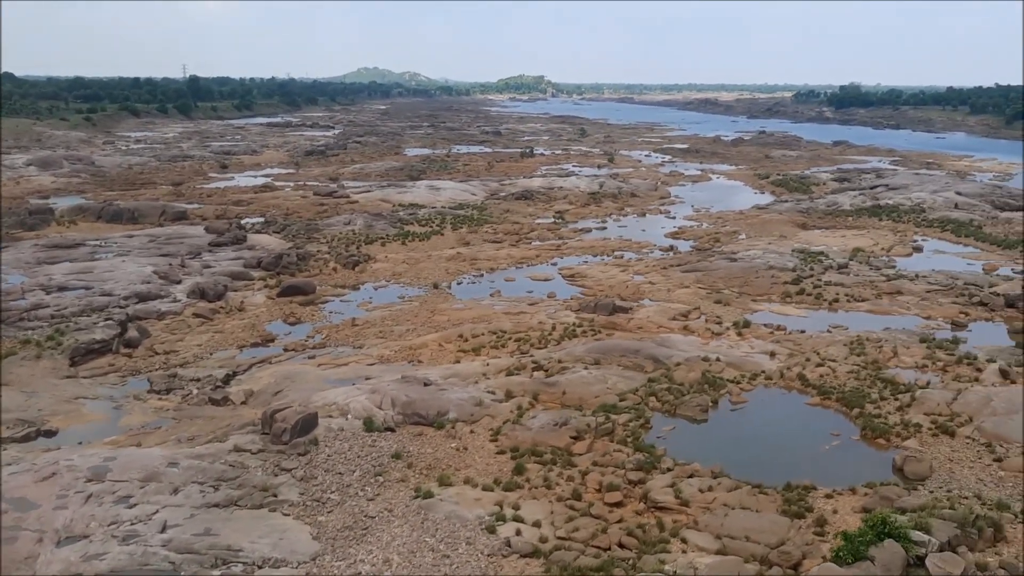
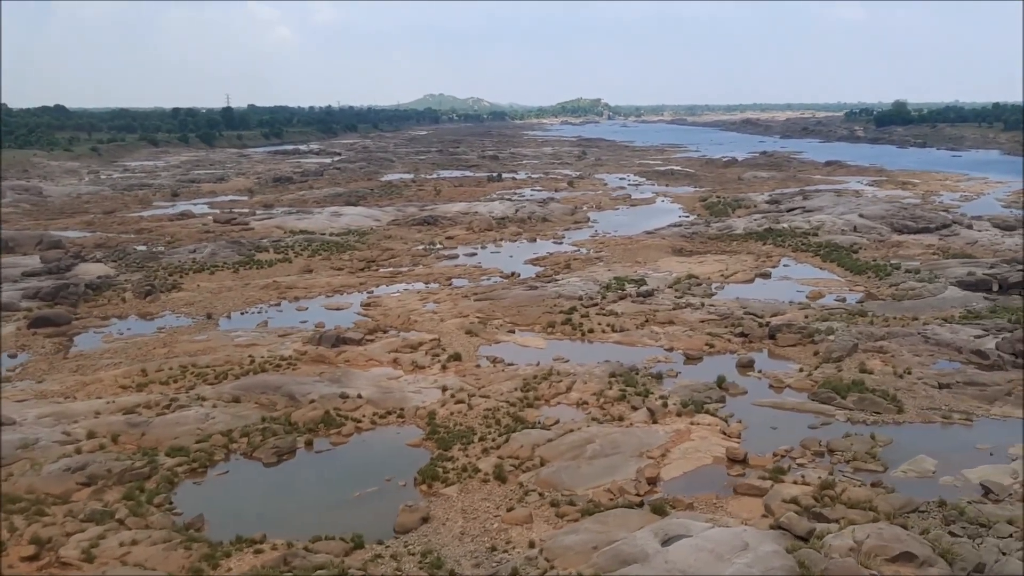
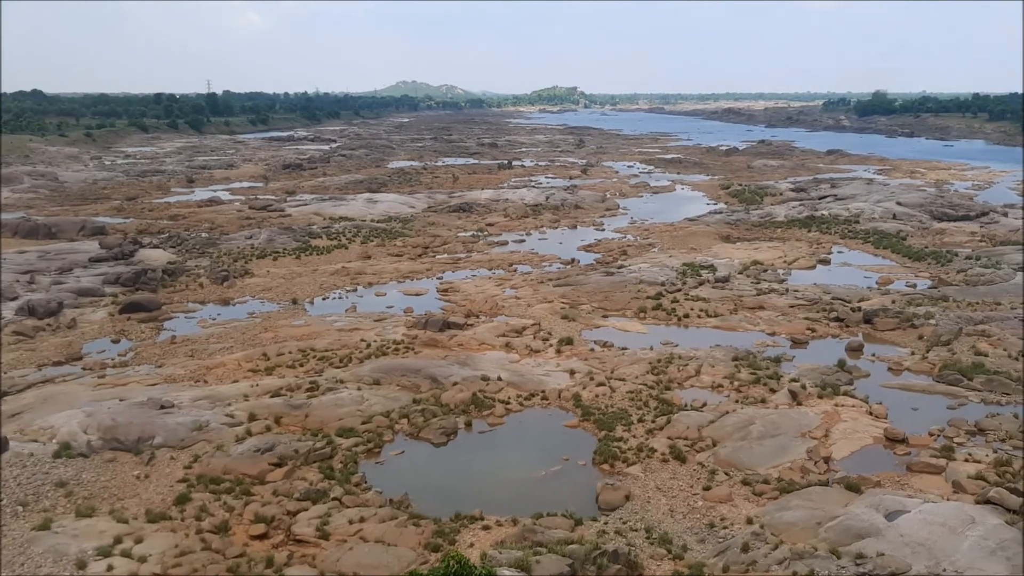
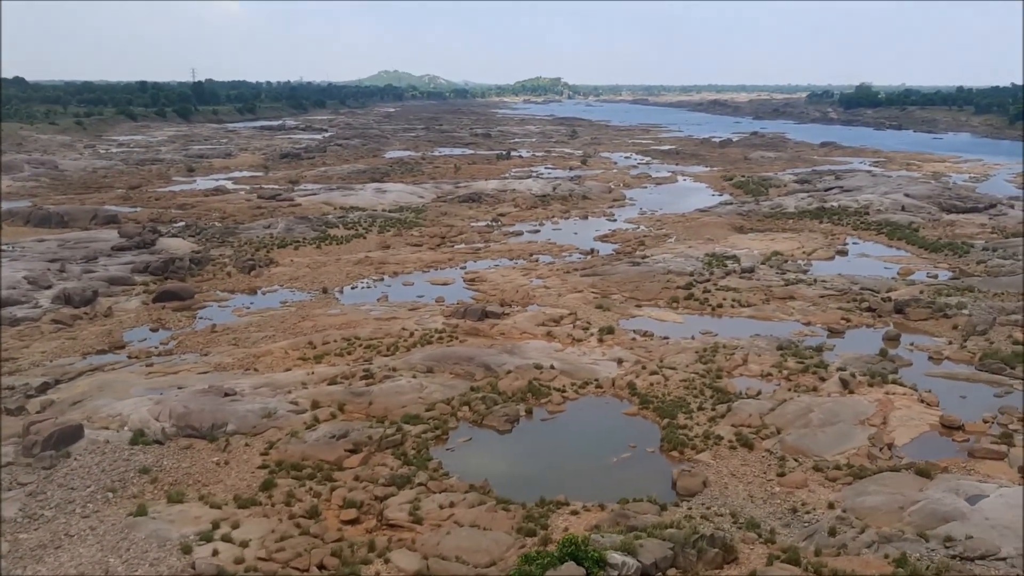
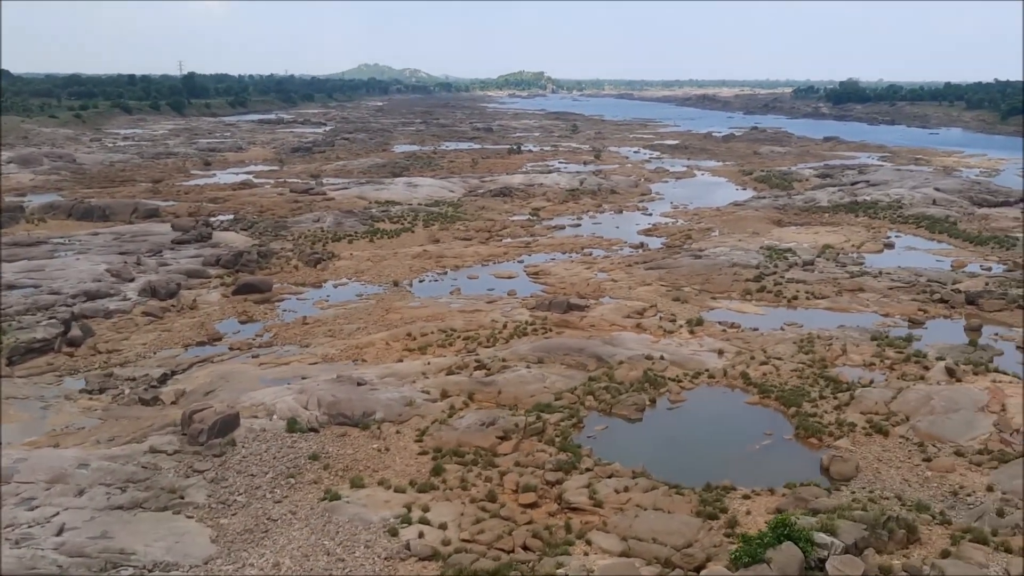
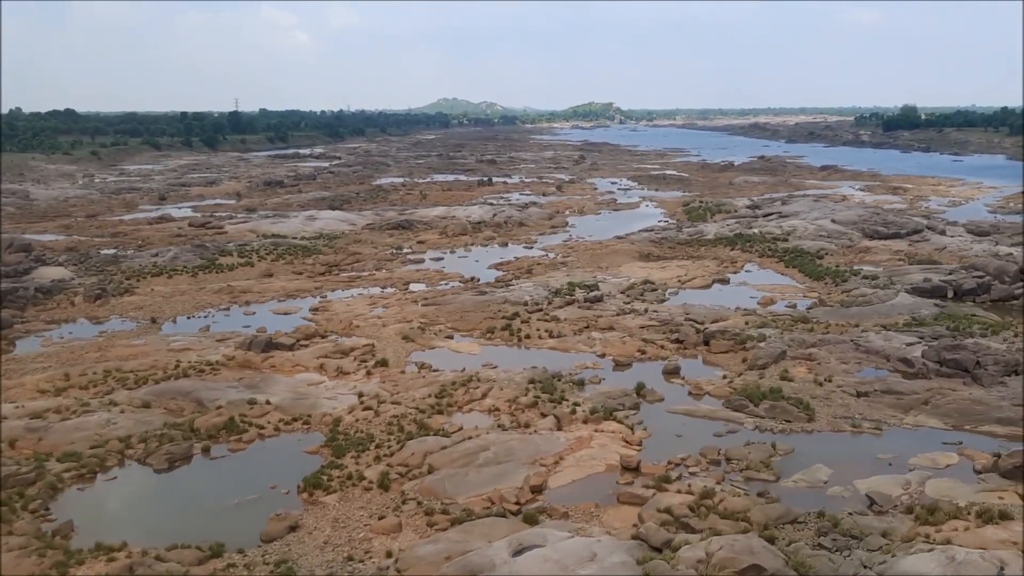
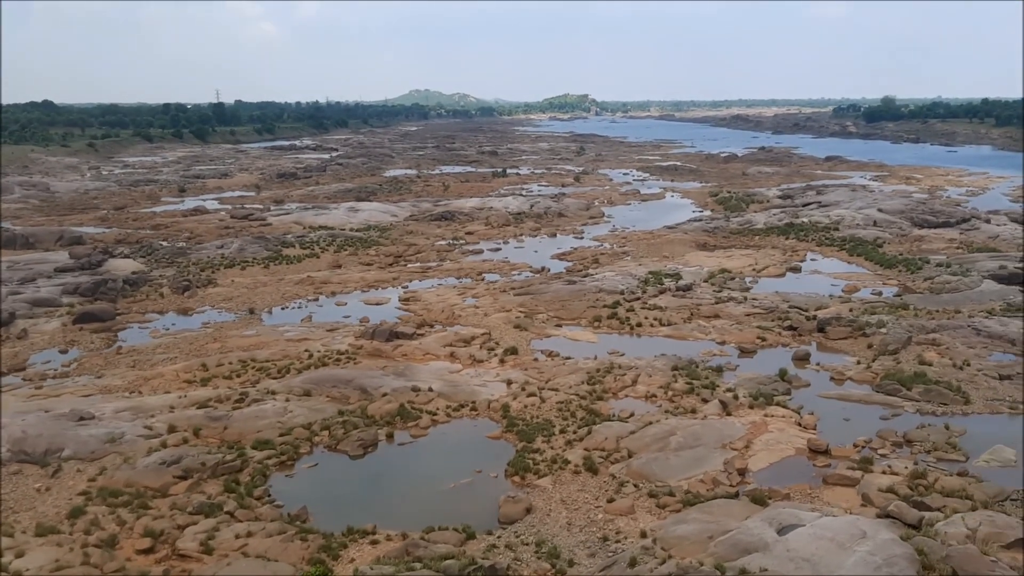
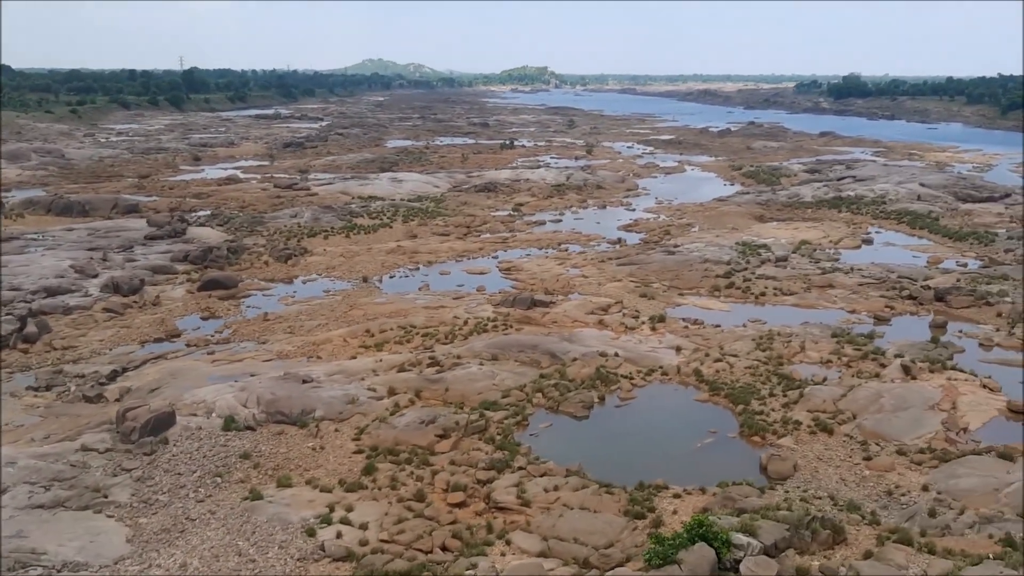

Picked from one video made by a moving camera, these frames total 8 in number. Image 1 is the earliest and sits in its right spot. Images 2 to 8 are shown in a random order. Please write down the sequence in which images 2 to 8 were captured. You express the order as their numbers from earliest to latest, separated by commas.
5, 8, 4, 3, 7, 2, 6
